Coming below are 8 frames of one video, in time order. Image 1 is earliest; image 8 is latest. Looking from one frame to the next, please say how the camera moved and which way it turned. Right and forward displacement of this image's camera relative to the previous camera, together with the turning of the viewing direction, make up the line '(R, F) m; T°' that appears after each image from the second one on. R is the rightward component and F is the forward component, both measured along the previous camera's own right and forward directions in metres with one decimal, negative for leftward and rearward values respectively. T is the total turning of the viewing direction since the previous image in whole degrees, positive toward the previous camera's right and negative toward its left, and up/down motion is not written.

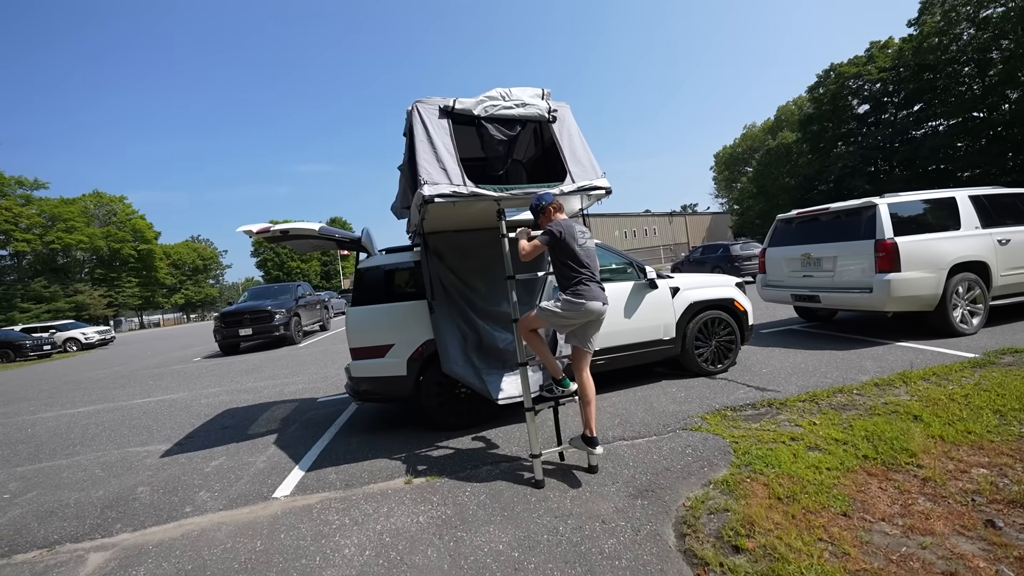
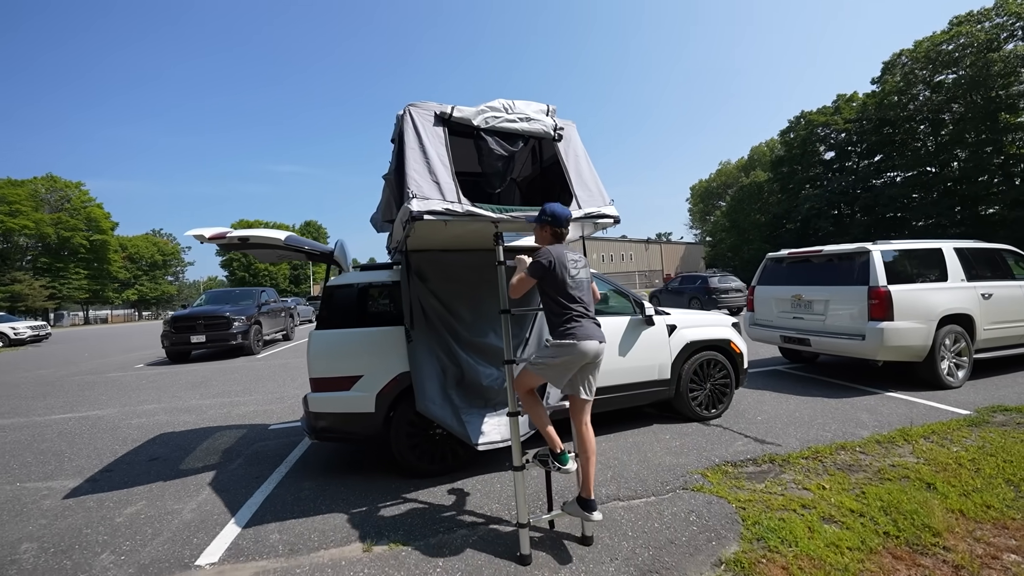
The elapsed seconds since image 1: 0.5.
(-0.1, +0.4) m; +4°
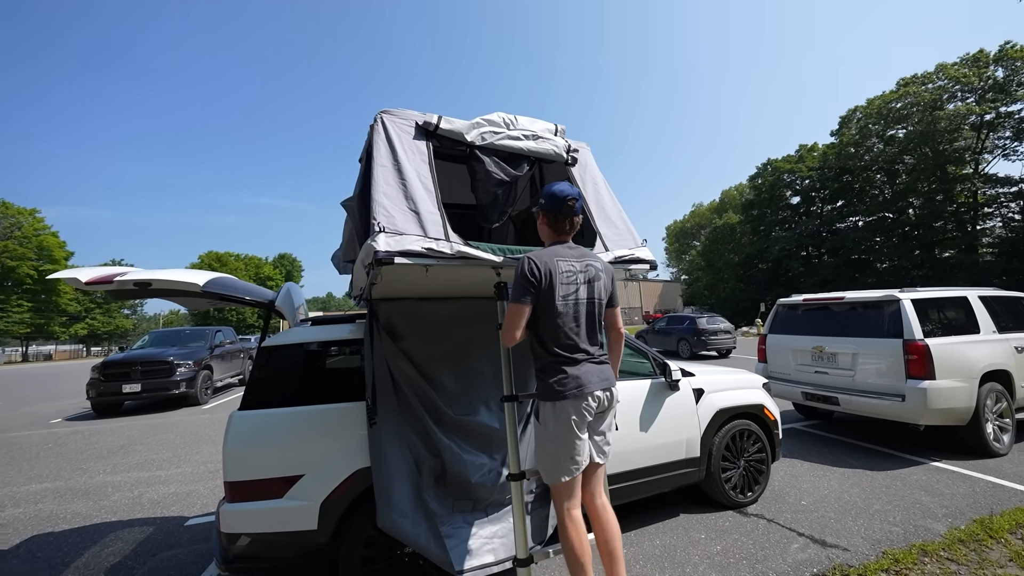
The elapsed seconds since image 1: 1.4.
(-0.1, +0.8) m; +3°
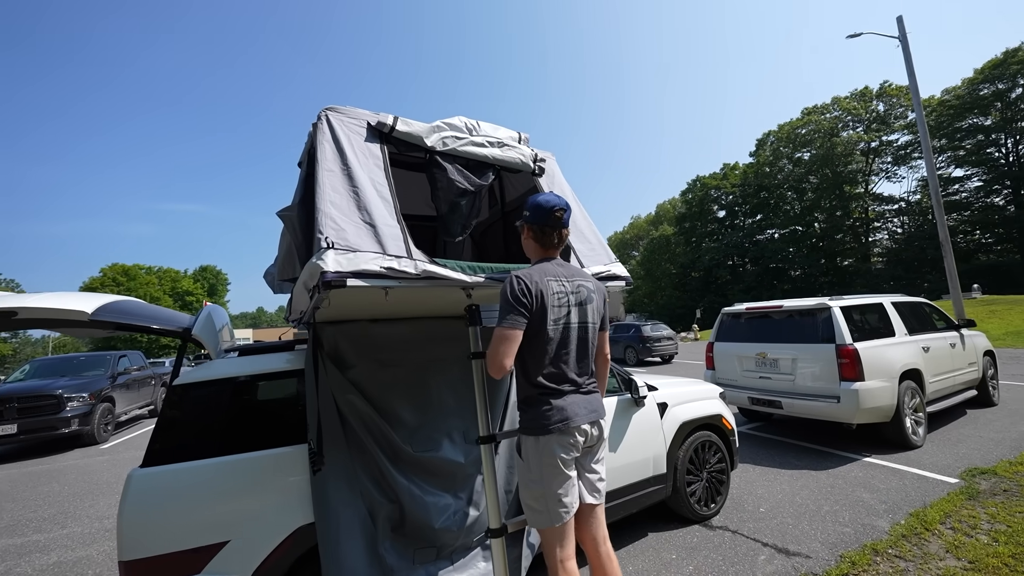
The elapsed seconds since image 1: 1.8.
(-0.1, +0.2) m; +8°
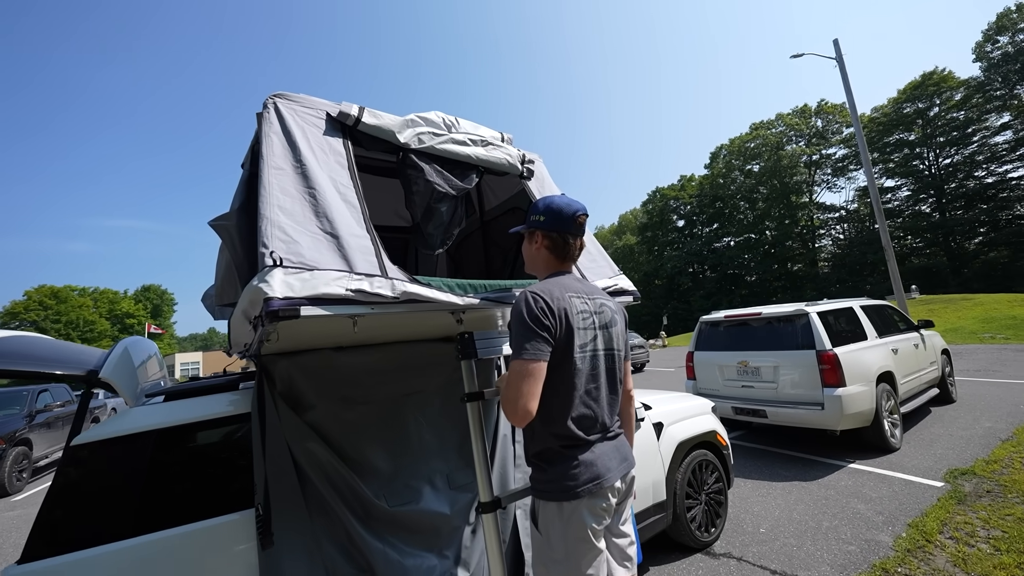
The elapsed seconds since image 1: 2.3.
(-0.1, +0.3) m; +5°
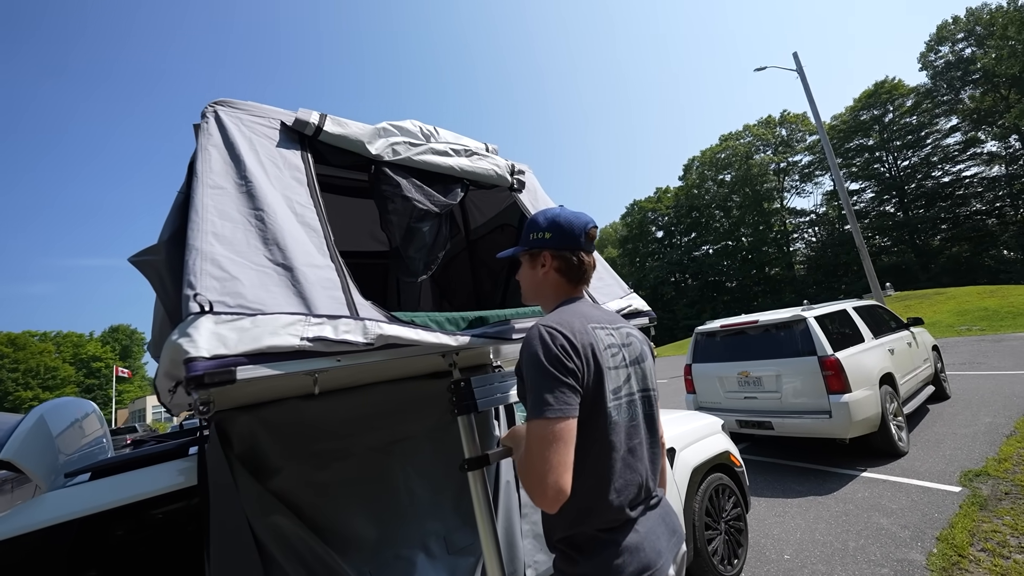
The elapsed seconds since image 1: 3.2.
(-0.1, +0.3) m; +2°
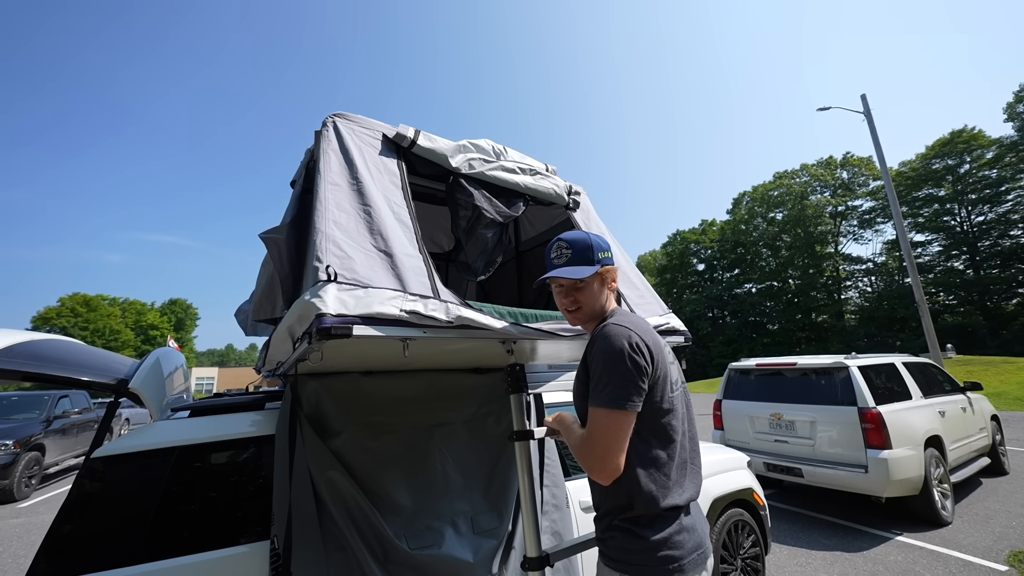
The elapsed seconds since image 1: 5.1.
(-0.1, -0.2) m; -5°
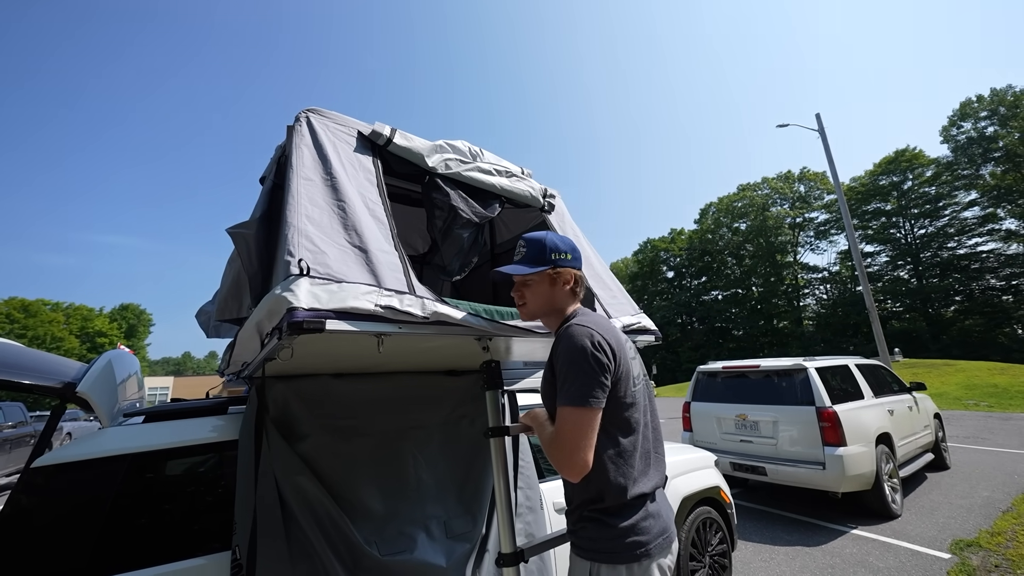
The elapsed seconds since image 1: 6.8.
(0.0, 0.0) m; +4°
